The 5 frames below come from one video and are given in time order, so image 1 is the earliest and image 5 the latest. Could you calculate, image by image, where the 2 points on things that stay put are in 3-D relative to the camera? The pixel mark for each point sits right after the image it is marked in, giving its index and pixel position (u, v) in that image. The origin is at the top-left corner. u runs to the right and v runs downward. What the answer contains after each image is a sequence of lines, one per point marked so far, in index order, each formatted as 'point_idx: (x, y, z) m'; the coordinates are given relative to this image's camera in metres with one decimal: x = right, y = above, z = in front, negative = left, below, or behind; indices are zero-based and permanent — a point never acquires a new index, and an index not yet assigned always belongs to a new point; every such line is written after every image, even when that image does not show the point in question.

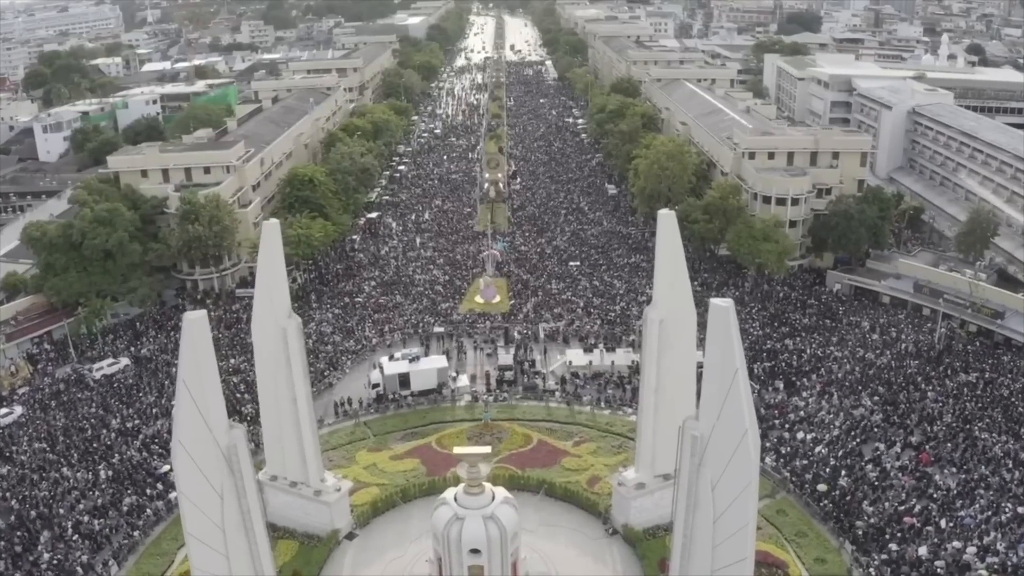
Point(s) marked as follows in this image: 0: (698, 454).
0: (+4.3, -3.9, +19.0) m
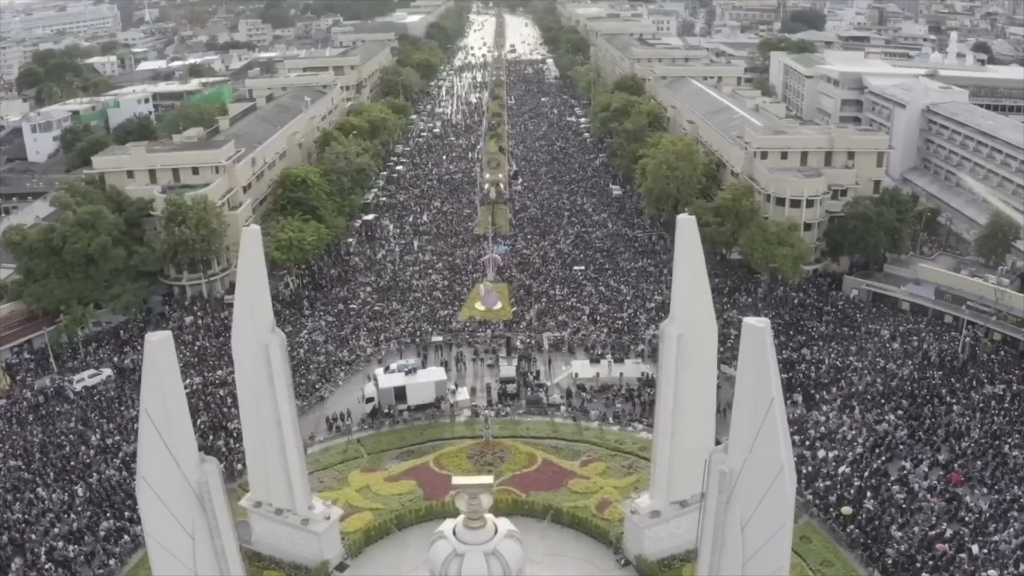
0: (+4.5, -4.2, +17.0) m
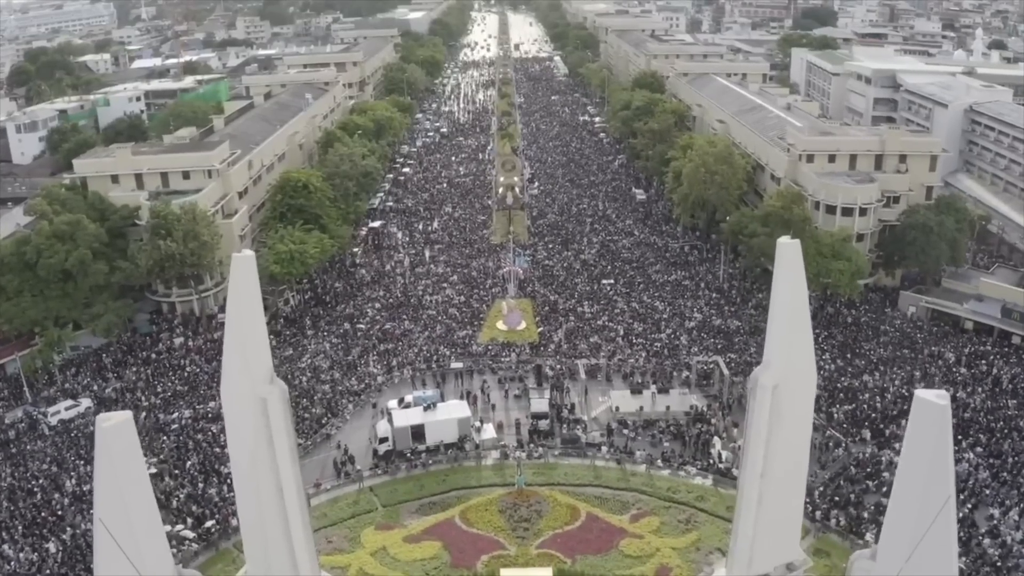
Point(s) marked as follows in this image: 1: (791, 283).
0: (+5.7, -5.0, +12.9) m
1: (+5.7, +0.1, +16.8) m
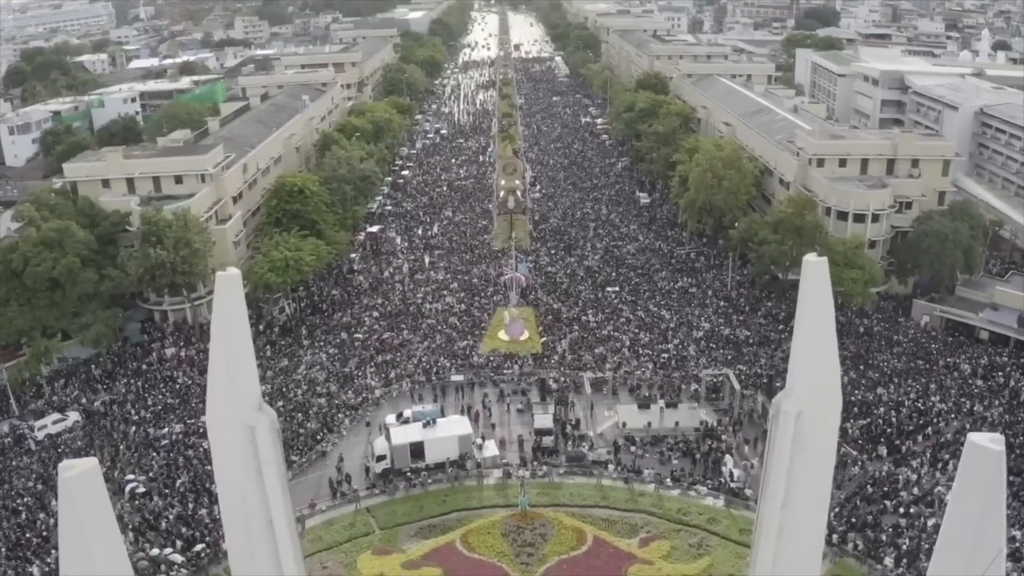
0: (+5.8, -5.4, +11.8) m
1: (+5.8, -0.3, +15.7) m
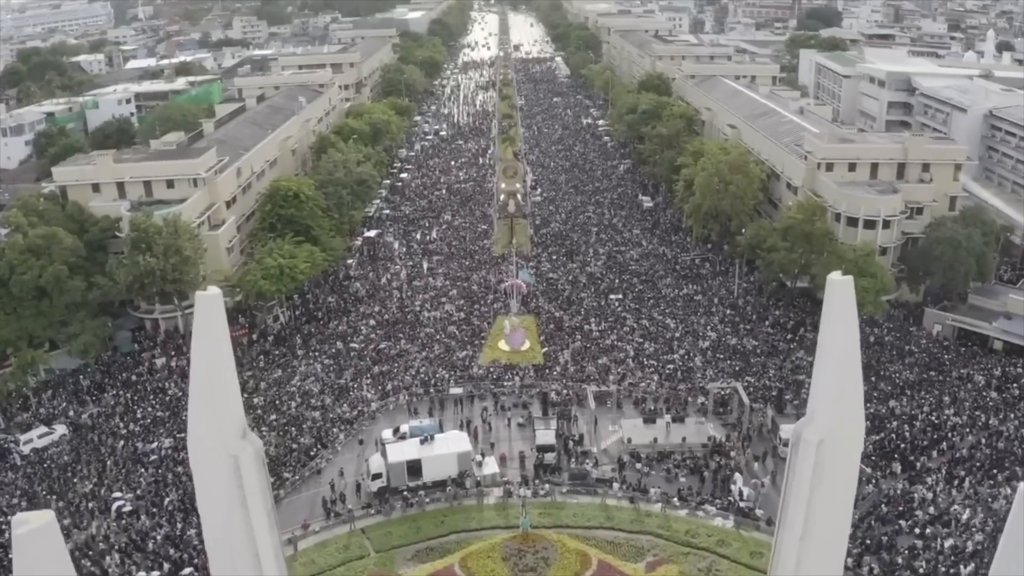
0: (+5.8, -5.8, +10.7) m
1: (+5.9, -0.7, +14.6) m
